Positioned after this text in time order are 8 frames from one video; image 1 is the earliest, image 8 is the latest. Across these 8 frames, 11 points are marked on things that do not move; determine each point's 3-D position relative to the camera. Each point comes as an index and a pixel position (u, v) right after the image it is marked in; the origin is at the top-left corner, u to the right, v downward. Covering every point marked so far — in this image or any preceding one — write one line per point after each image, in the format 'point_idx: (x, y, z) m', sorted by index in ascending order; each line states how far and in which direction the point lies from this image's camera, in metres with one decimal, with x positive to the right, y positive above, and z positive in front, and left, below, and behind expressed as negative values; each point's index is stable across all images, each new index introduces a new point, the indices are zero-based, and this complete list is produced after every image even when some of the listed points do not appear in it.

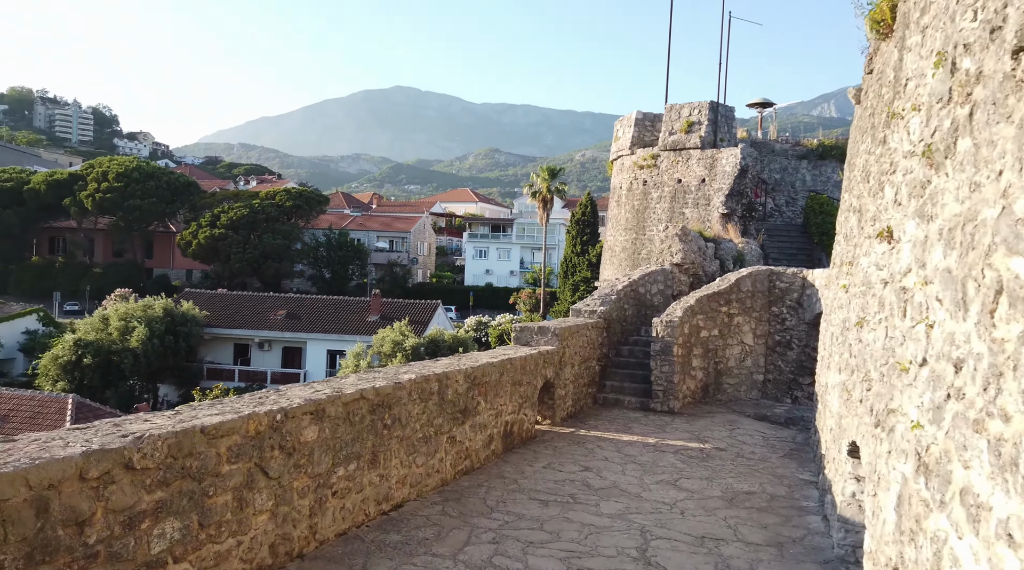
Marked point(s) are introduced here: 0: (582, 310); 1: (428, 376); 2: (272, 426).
0: (+1.0, -0.3, +11.0) m
1: (-0.7, -0.7, +6.3) m
2: (-1.4, -0.8, +4.6) m
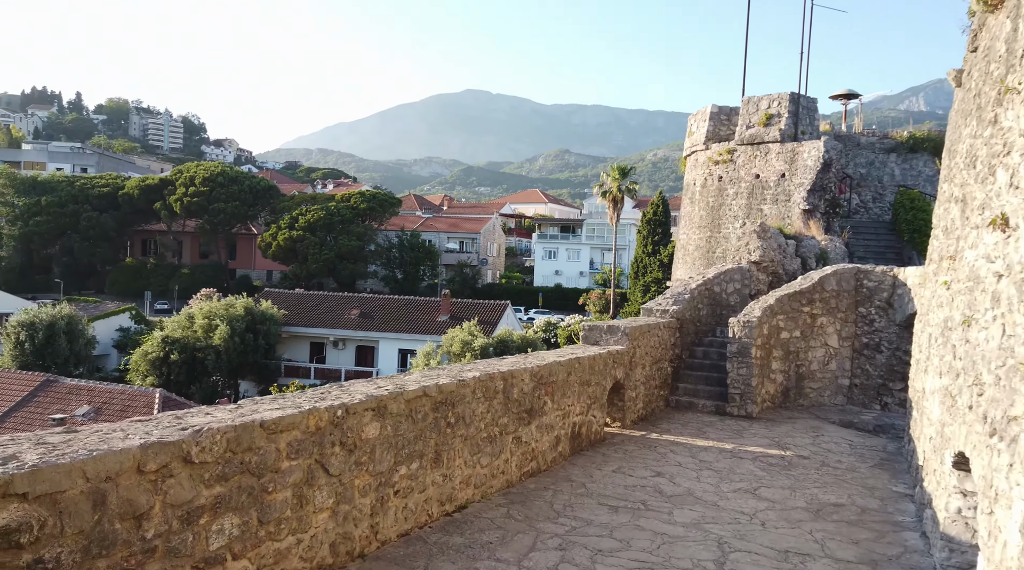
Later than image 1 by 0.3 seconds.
0: (+1.9, -0.3, +10.7) m
1: (-0.2, -0.7, +6.1) m
2: (-1.0, -0.8, +4.5) m
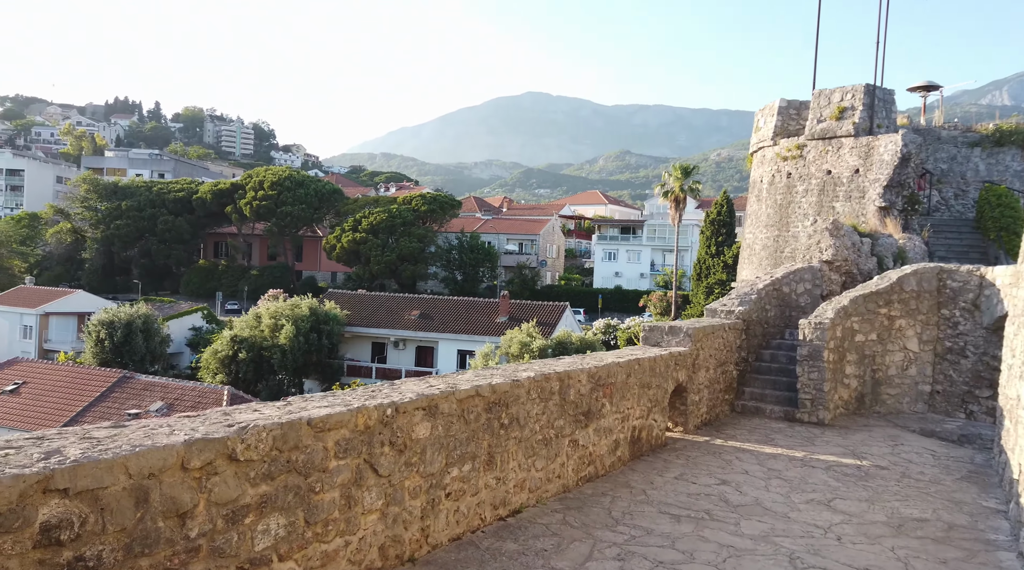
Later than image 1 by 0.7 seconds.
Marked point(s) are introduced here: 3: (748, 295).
0: (+2.7, -0.3, +10.3) m
1: (+0.3, -0.7, +5.9) m
2: (-0.7, -0.7, +4.4) m
3: (+3.1, -0.1, +10.6) m
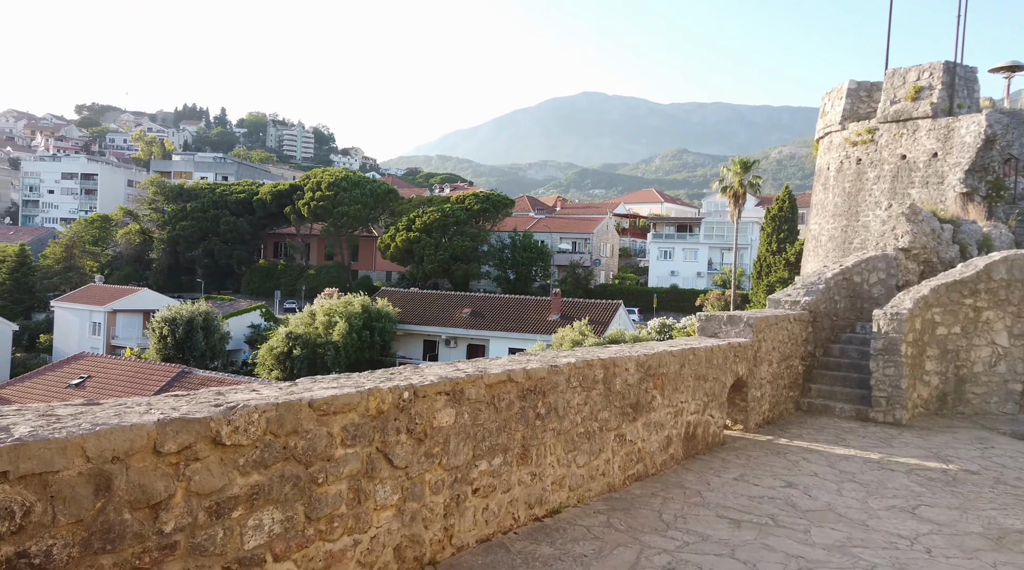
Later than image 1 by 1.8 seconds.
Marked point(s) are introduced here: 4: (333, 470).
0: (+3.2, -0.2, +9.6) m
1: (+0.5, -0.5, +5.3) m
2: (-0.5, -0.6, +3.9) m
3: (+3.7, 0.0, +9.8) m
4: (-0.8, -0.8, +3.6) m
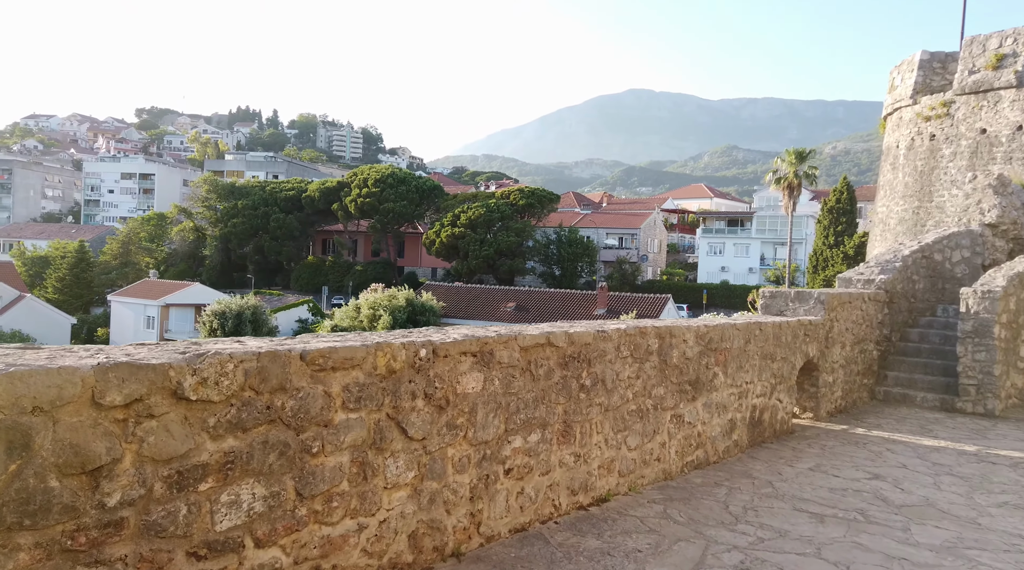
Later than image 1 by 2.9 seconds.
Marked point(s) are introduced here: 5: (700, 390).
0: (+3.7, +0.1, +8.7) m
1: (+0.8, -0.2, +4.6) m
2: (-0.4, -0.3, +3.2) m
3: (+4.2, +0.3, +8.9) m
4: (-0.7, -0.6, +2.9) m
5: (+1.2, -0.7, +5.1) m
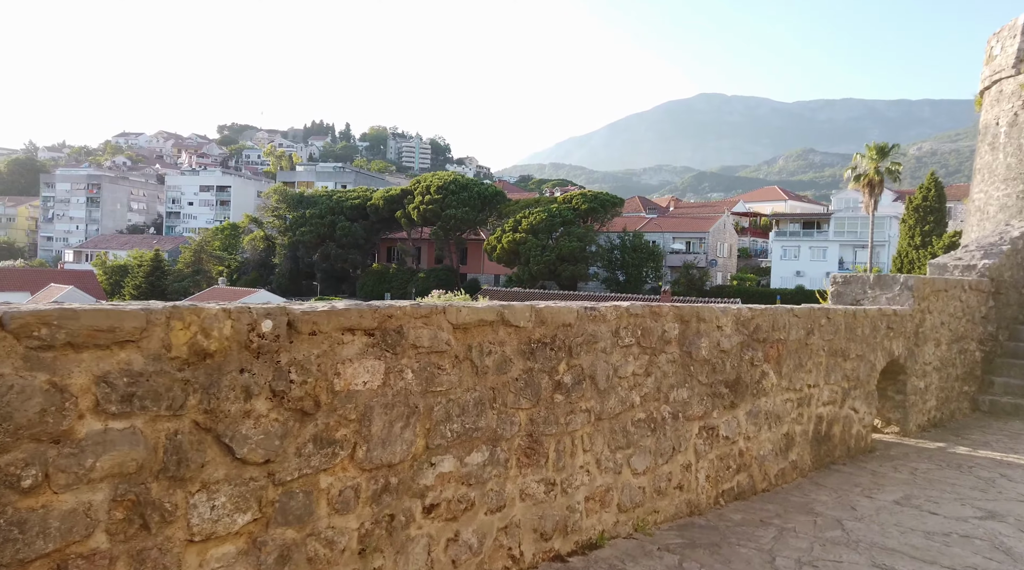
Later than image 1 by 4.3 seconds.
0: (+3.9, +0.2, +7.1) m
1: (+0.6, -0.1, +3.3) m
2: (-0.7, -0.1, +2.0) m
3: (+4.4, +0.4, +7.3) m
4: (-0.9, -0.4, +1.8) m
5: (+1.1, -0.5, +3.8) m
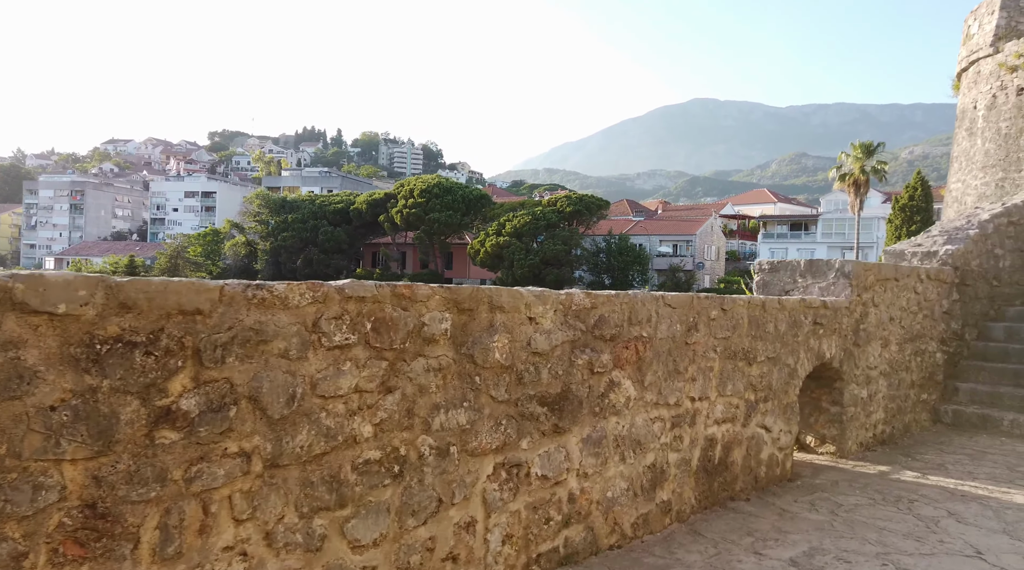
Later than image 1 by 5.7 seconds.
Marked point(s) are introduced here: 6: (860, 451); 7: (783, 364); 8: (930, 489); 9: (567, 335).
0: (+3.0, +0.3, +6.1) m
1: (-0.3, 0.0, +2.2) m
2: (-1.5, -0.1, +0.9) m
3: (+3.5, +0.5, +6.2) m
4: (-1.8, -0.3, +0.6) m
5: (+0.2, -0.4, +2.7) m
6: (+2.0, -1.0, +4.7) m
7: (+1.3, -0.4, +4.0) m
8: (+2.0, -1.0, +4.0) m
9: (+0.2, -0.2, +2.7) m
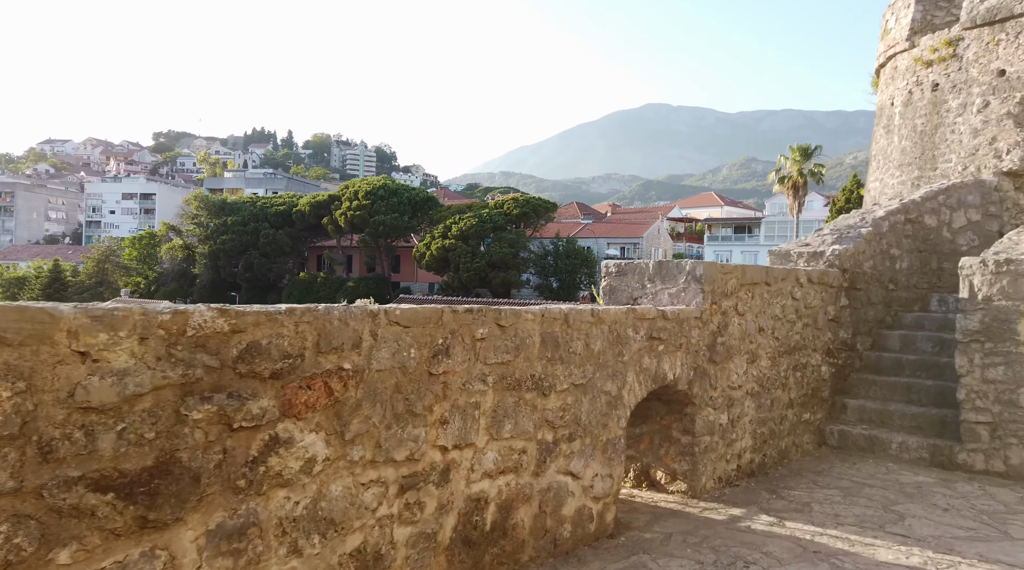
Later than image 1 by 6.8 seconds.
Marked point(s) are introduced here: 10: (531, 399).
0: (+1.9, +0.2, +5.4) m
1: (-1.2, 0.0, +1.3) m
2: (-2.4, -0.1, 0.0) m
3: (+2.3, +0.4, +5.5) m
4: (-2.6, -0.3, -0.3) m
5: (-0.7, -0.5, +1.9) m
6: (+1.0, -1.0, +4.0) m
7: (+0.3, -0.4, +3.2) m
8: (+1.1, -1.0, +3.2) m
9: (-0.7, -0.2, +1.9) m
10: (+0.1, -0.4, +2.8) m
